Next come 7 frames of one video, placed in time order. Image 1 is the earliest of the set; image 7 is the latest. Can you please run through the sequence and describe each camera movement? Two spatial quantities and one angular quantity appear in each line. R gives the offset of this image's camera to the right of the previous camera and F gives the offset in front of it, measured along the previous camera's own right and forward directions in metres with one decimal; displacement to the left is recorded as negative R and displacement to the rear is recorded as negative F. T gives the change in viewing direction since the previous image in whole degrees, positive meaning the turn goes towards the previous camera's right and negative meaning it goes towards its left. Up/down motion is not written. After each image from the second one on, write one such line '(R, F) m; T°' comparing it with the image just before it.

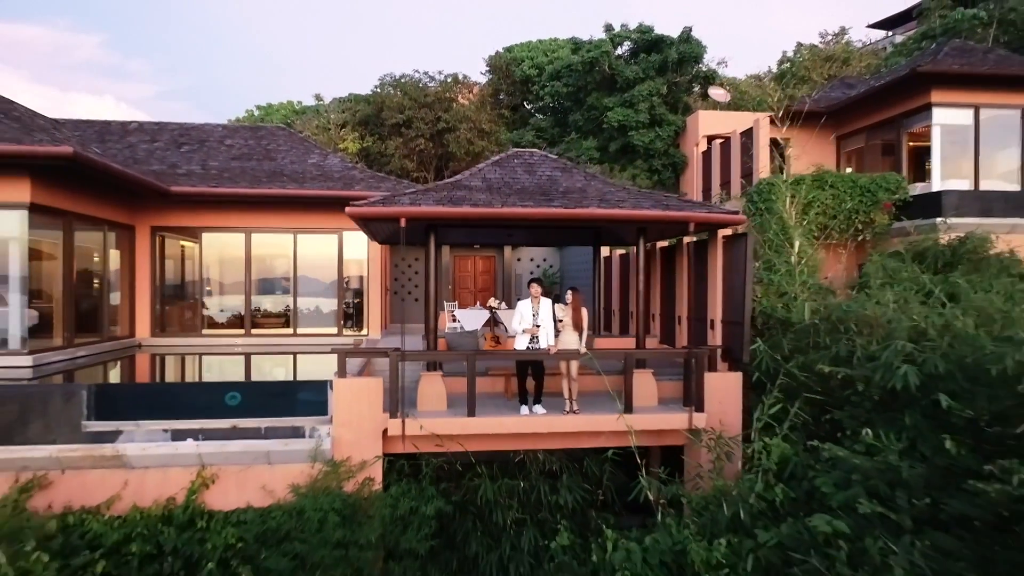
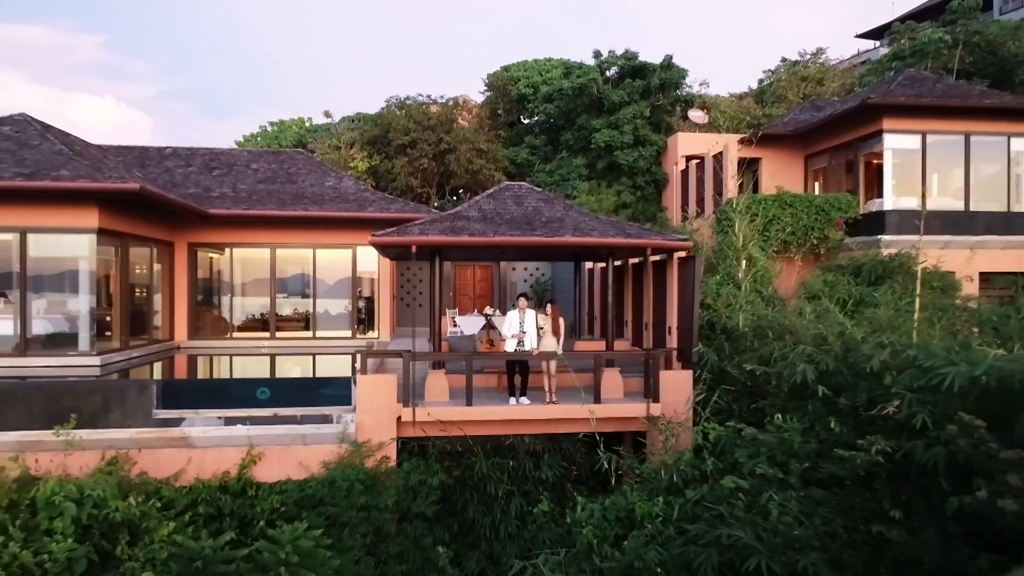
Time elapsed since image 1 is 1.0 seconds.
(+0.1, -1.4) m; 0°
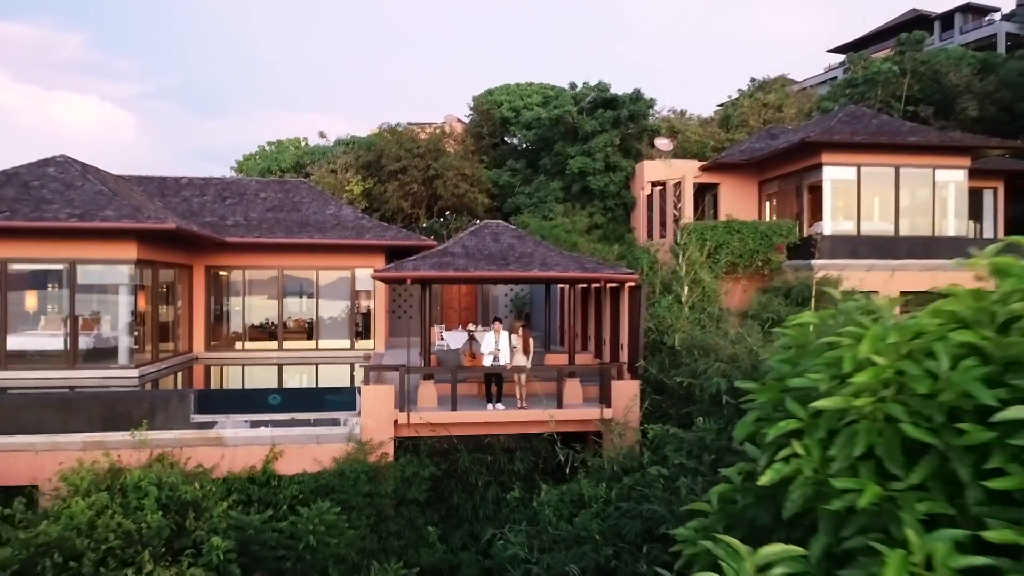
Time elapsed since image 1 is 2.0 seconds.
(+0.1, -1.6) m; +1°
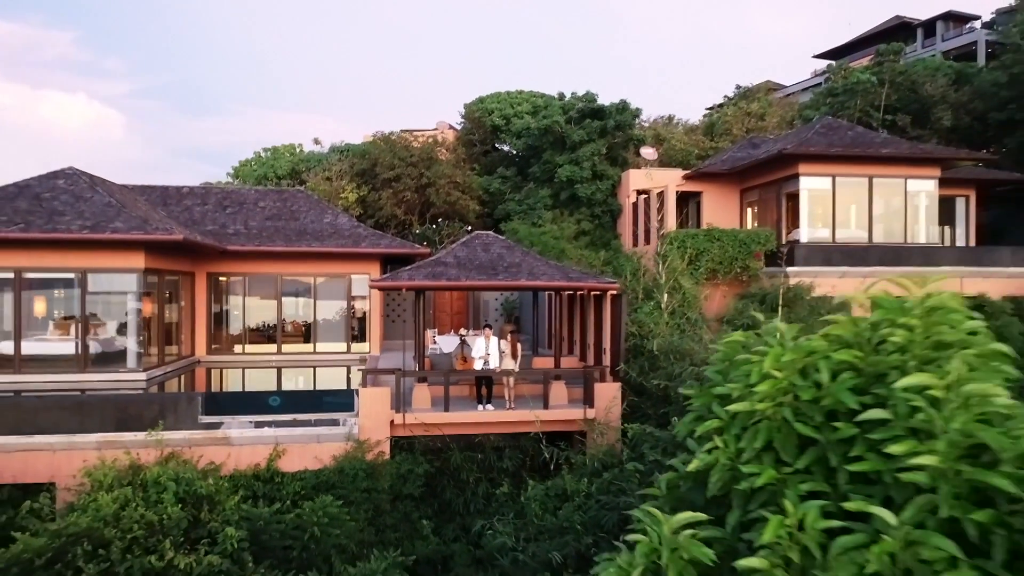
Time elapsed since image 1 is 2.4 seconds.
(0.0, -0.6) m; +1°
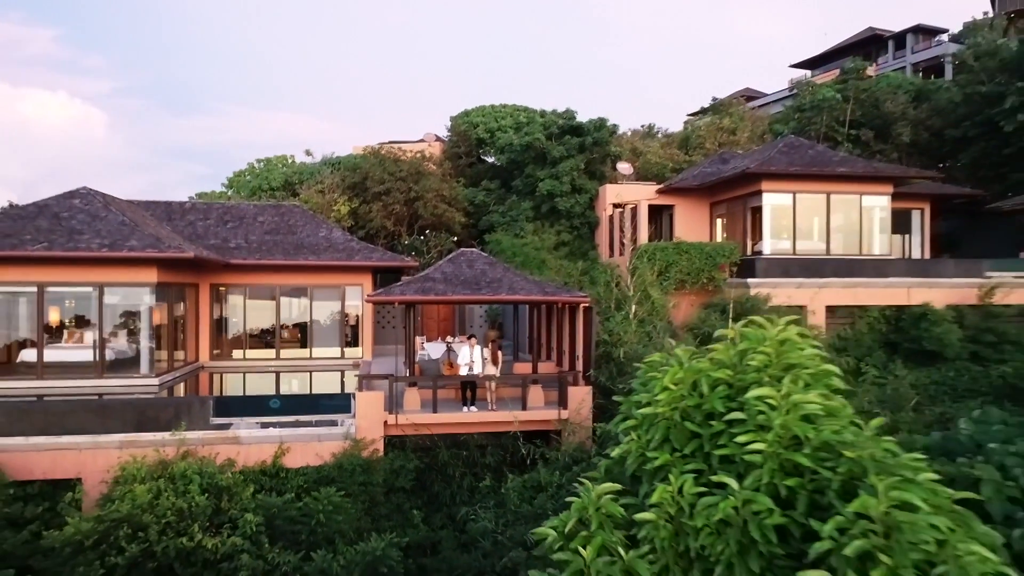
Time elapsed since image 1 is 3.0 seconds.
(+0.1, -1.1) m; +1°
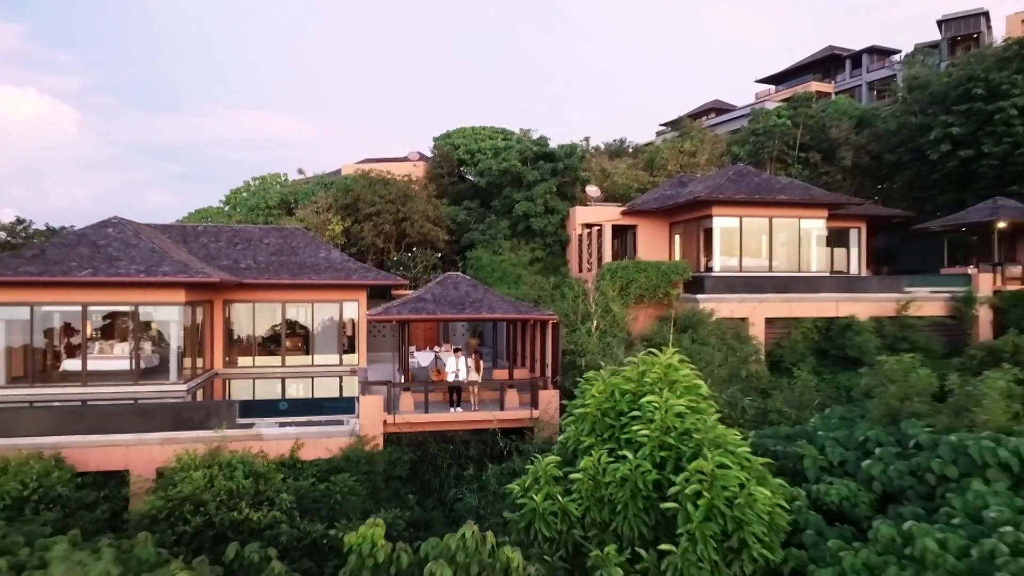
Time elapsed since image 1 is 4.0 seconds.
(0.0, -2.1) m; +2°
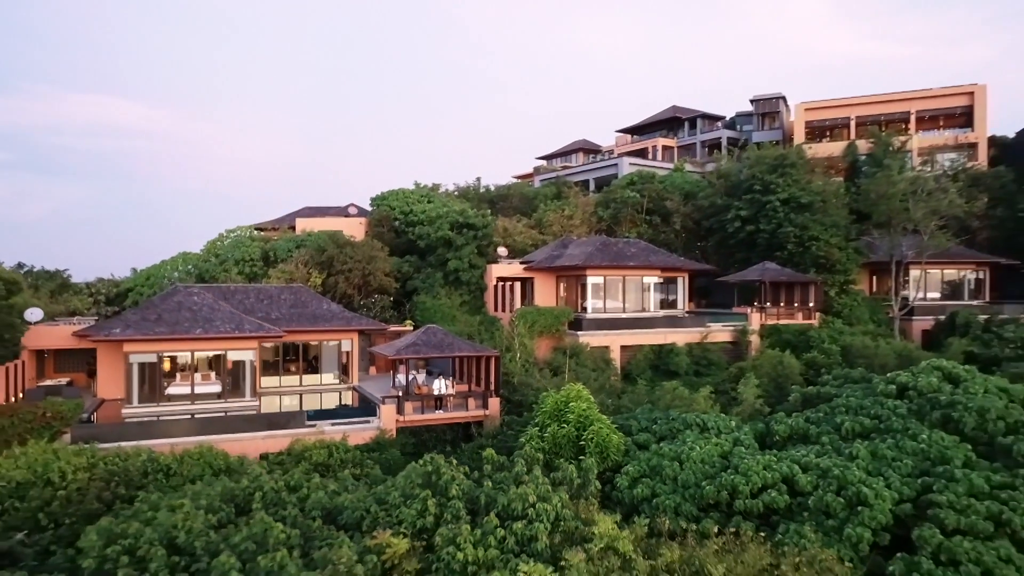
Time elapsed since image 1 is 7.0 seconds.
(-2.8, -8.5) m; +10°
